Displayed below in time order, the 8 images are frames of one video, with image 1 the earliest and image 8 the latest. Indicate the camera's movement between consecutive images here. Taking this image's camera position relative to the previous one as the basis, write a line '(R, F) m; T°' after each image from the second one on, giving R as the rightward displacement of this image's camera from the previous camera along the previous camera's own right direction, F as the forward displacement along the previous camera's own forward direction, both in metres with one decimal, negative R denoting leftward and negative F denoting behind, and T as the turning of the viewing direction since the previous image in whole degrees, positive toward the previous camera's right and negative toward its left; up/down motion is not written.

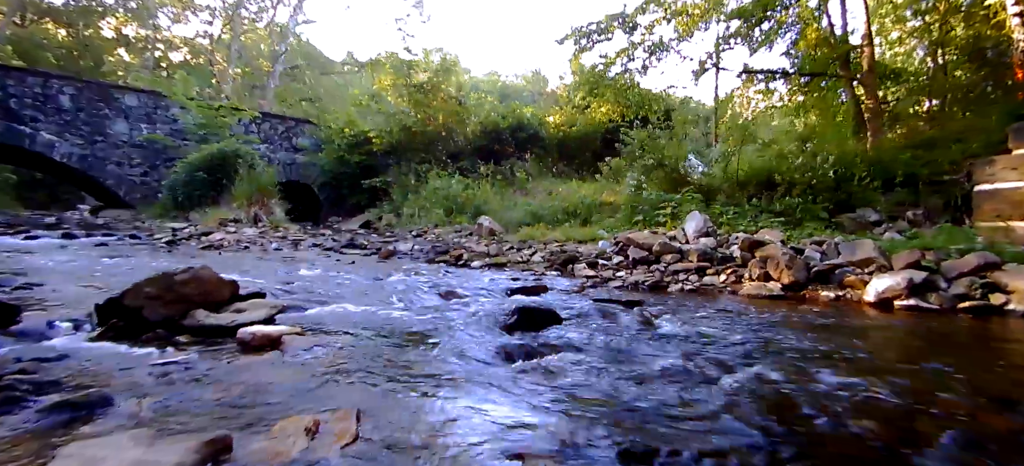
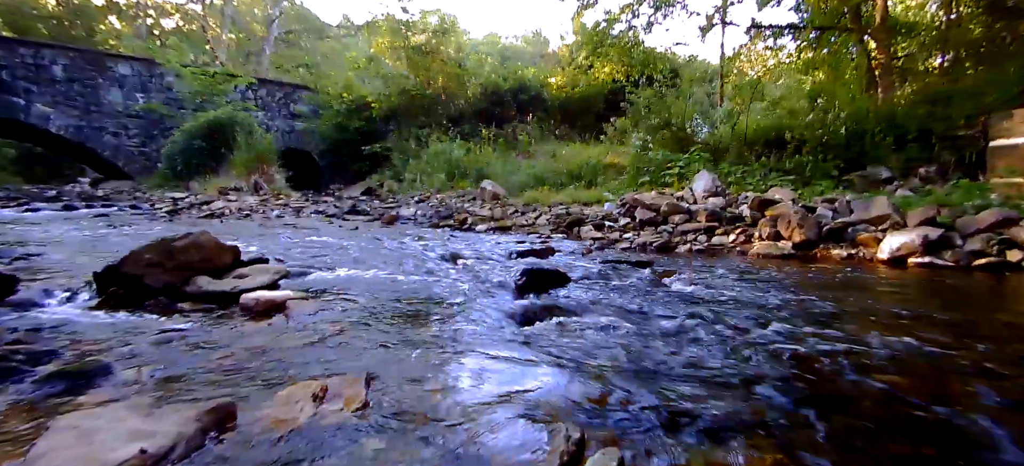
(0.0, +0.1) m; 0°
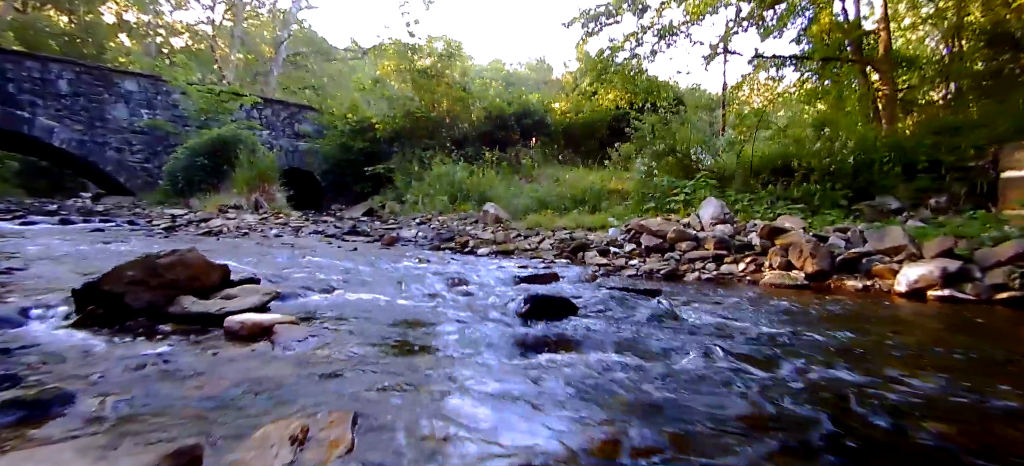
(0.0, +0.1) m; 0°
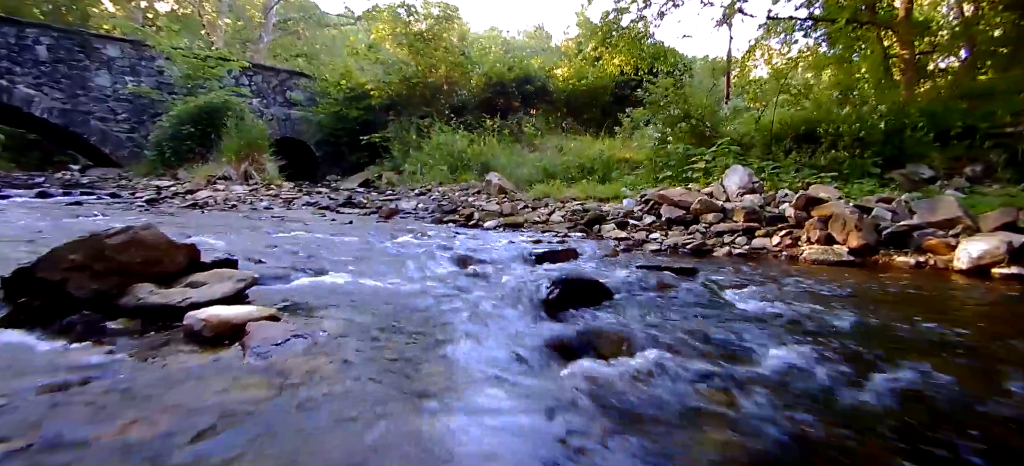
(-0.1, +0.5) m; 0°
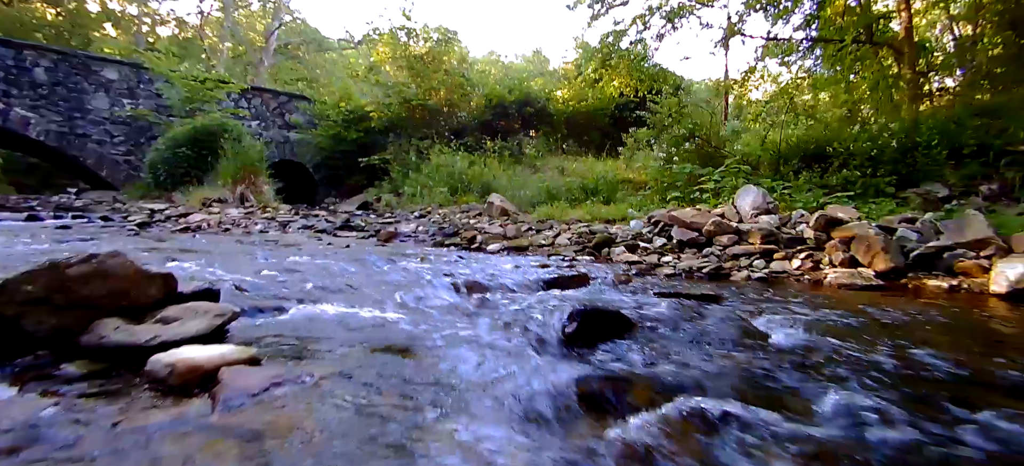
(-0.1, +0.2) m; 0°
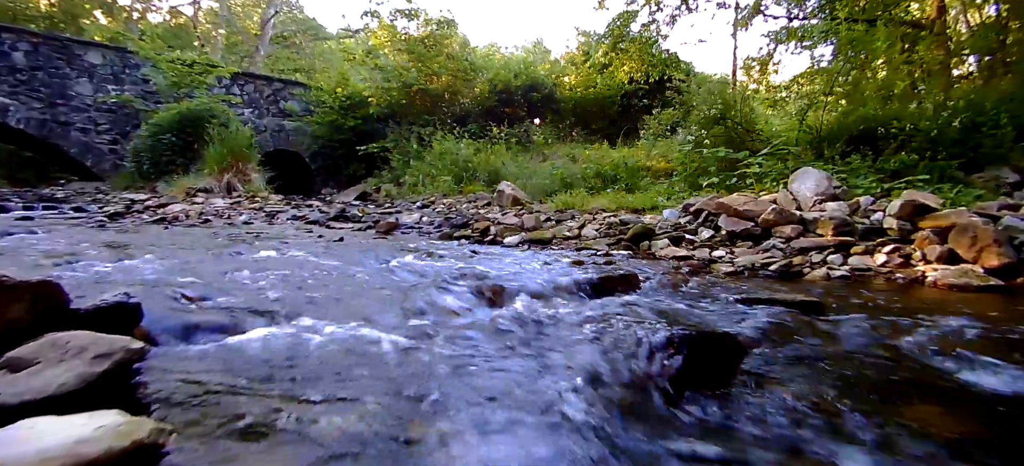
(-0.2, +0.8) m; 0°
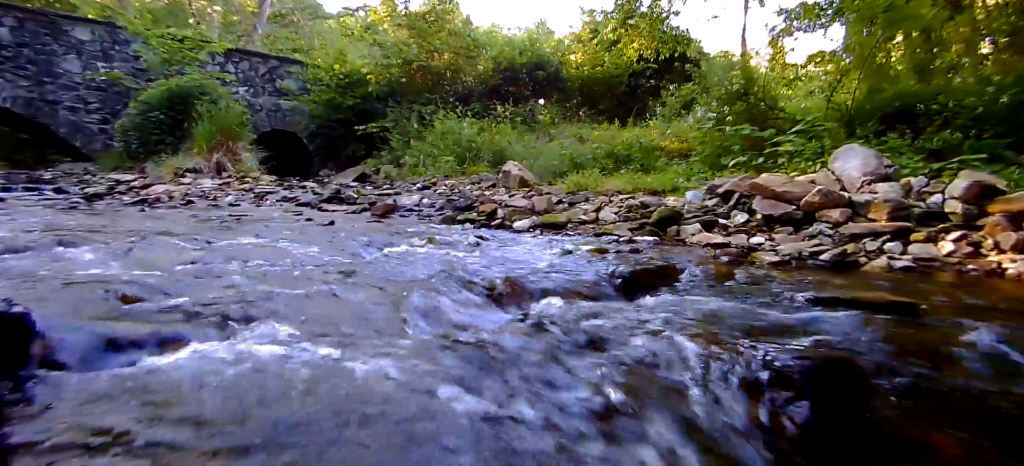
(-0.1, +0.5) m; 0°
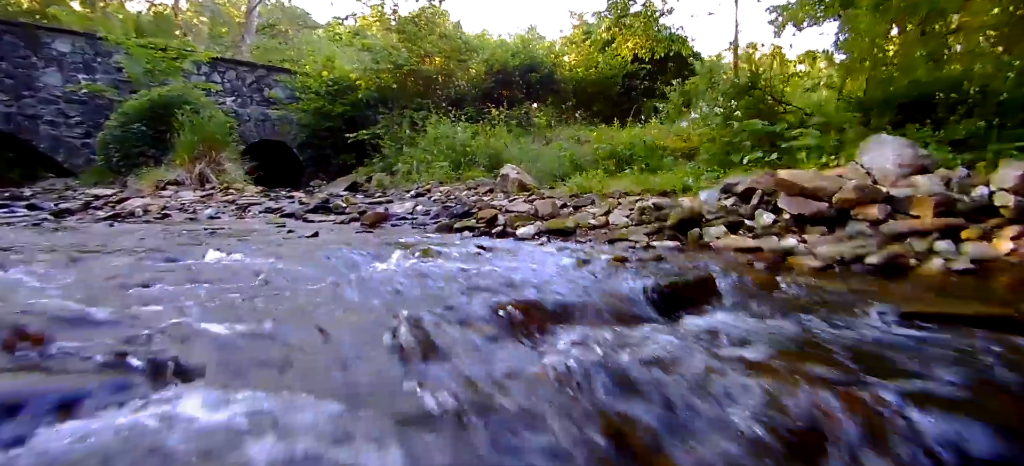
(-0.1, +0.4) m; +1°
